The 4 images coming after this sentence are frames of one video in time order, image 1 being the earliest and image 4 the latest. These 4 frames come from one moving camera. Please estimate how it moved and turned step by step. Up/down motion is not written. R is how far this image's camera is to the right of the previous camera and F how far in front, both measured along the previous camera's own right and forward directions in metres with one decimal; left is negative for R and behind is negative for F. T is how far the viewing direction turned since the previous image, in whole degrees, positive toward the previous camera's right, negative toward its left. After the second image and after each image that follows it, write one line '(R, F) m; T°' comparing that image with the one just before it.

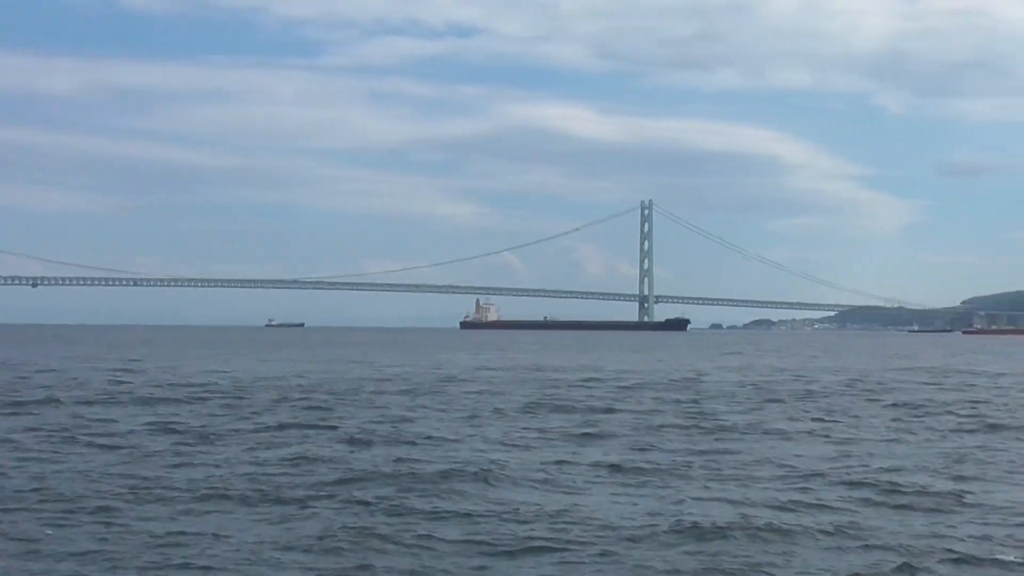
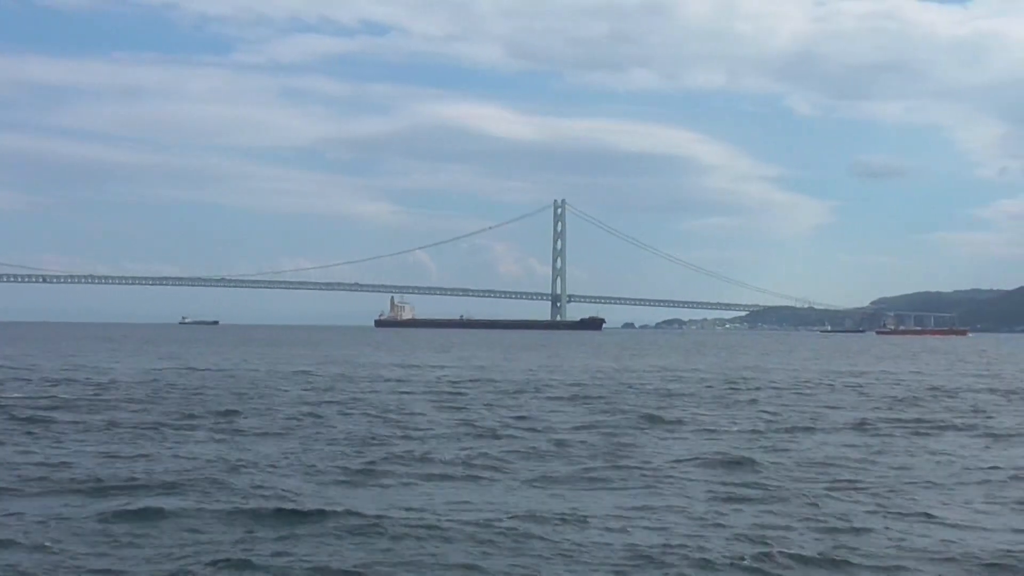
(0.0, +0.3) m; +5°
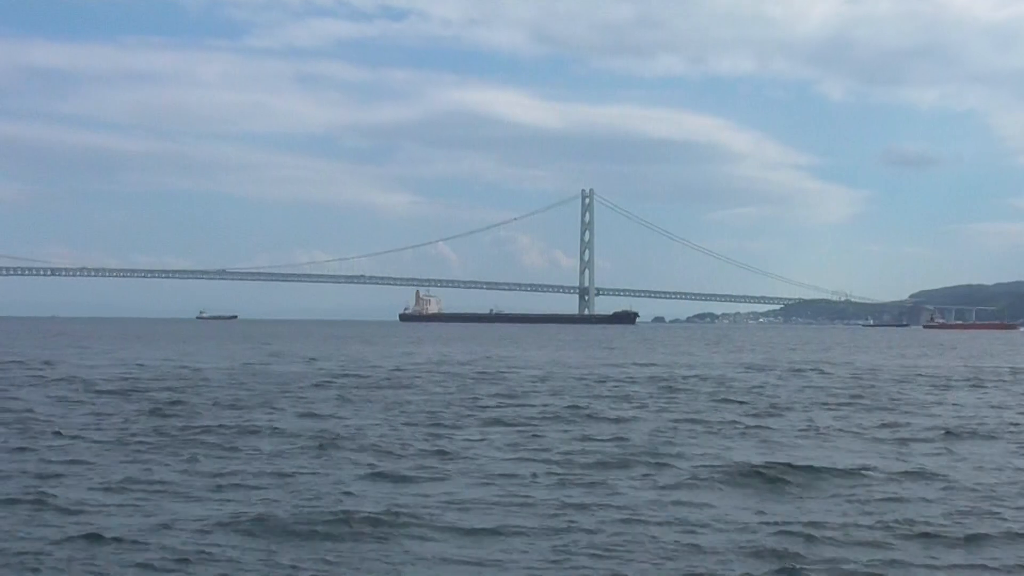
(-0.2, +1.3) m; -1°
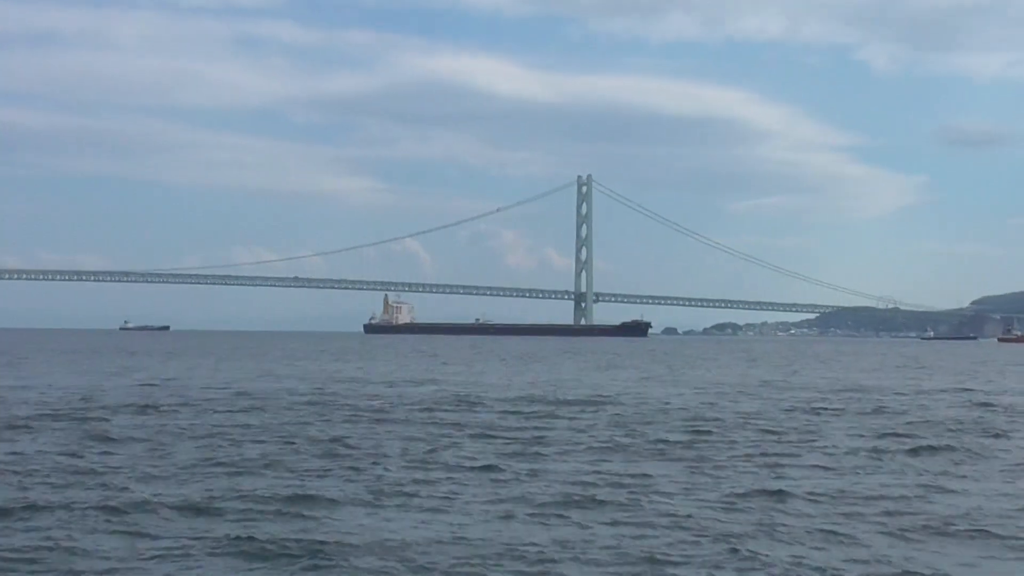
(0.0, +7.3) m; +1°
